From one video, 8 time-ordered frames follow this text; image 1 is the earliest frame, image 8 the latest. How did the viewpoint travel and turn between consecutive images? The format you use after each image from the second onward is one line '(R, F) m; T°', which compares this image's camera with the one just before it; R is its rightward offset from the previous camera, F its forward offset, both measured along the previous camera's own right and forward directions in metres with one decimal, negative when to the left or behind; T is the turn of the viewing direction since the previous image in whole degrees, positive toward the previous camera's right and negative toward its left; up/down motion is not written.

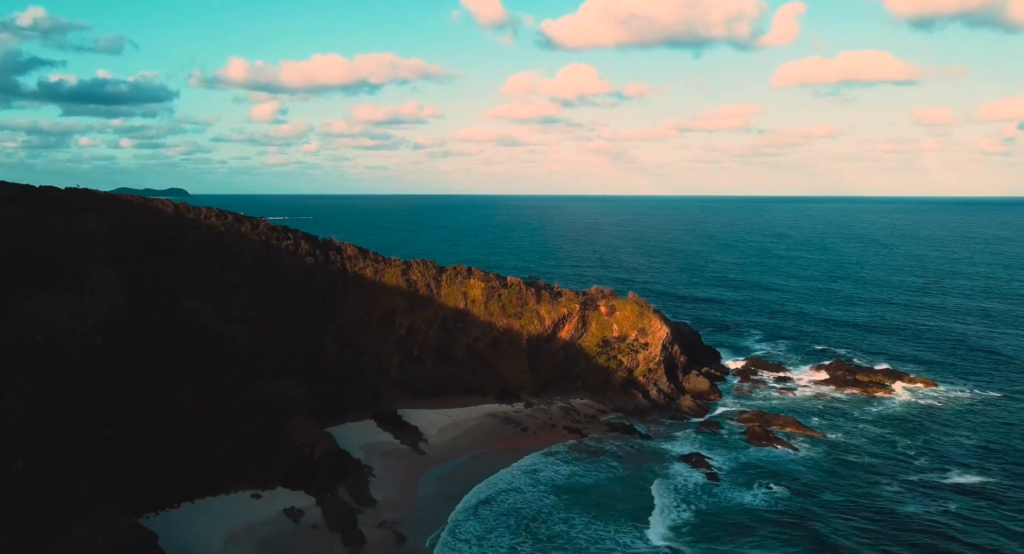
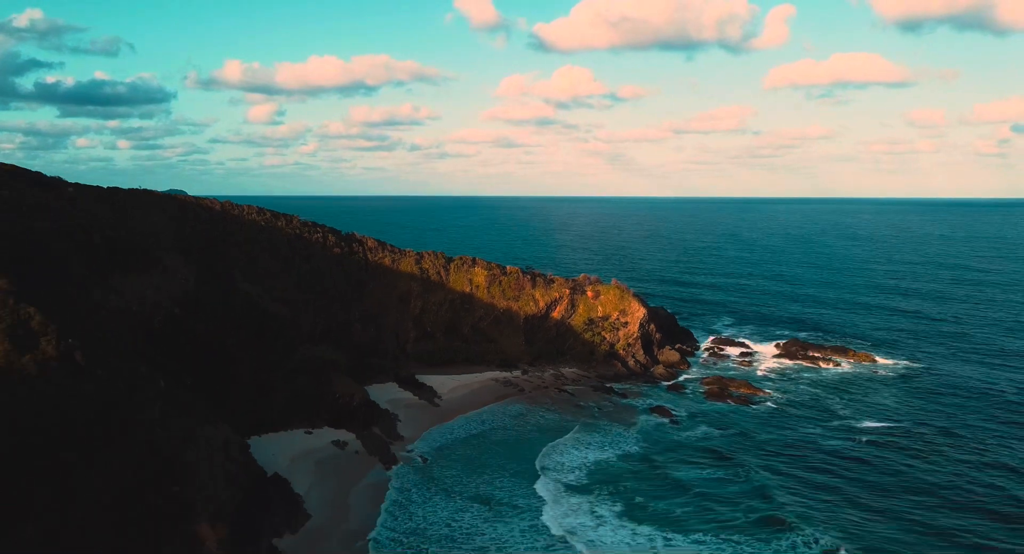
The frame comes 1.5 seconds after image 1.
(-0.2, -6.5) m; 0°
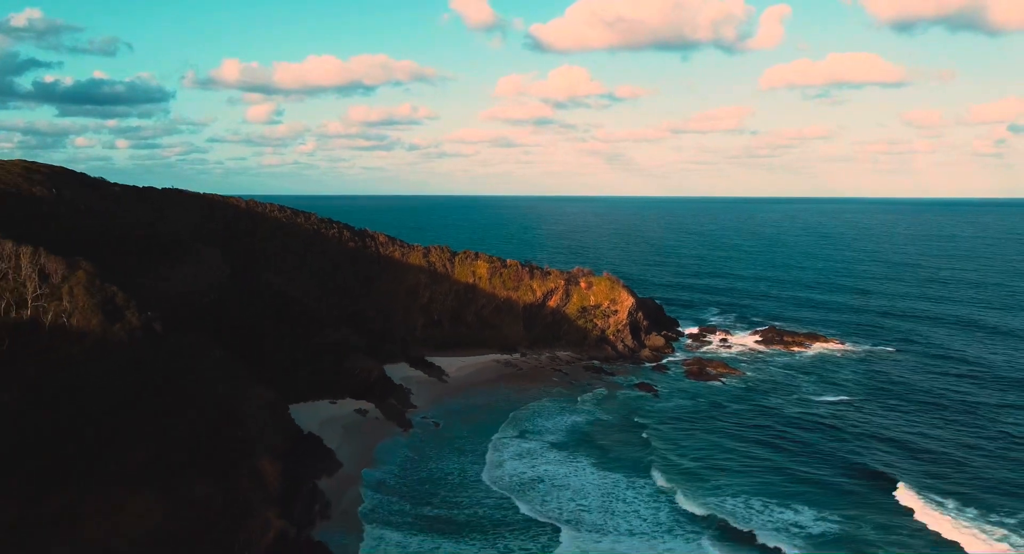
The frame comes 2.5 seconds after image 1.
(-0.1, -4.3) m; 0°
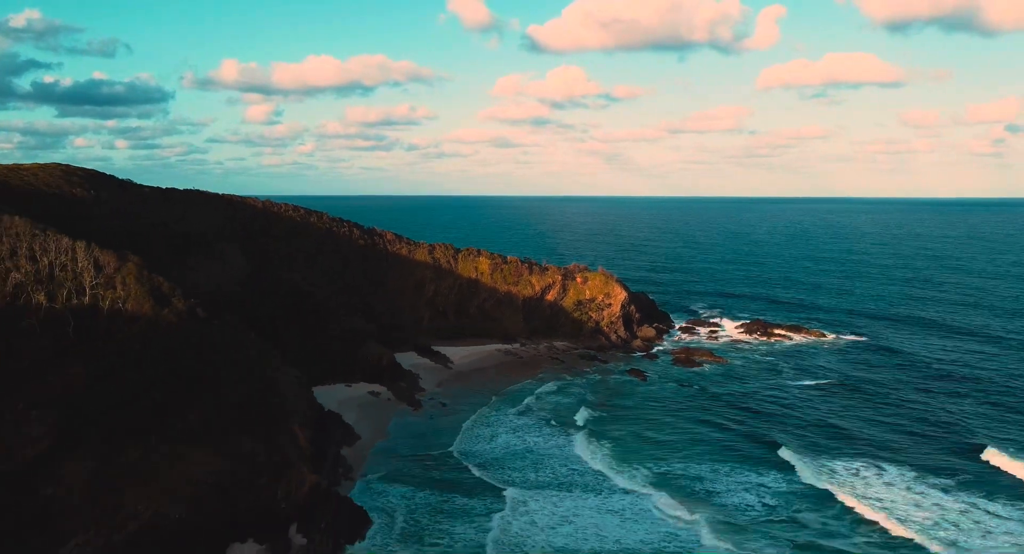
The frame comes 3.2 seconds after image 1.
(-0.1, -3.3) m; 0°
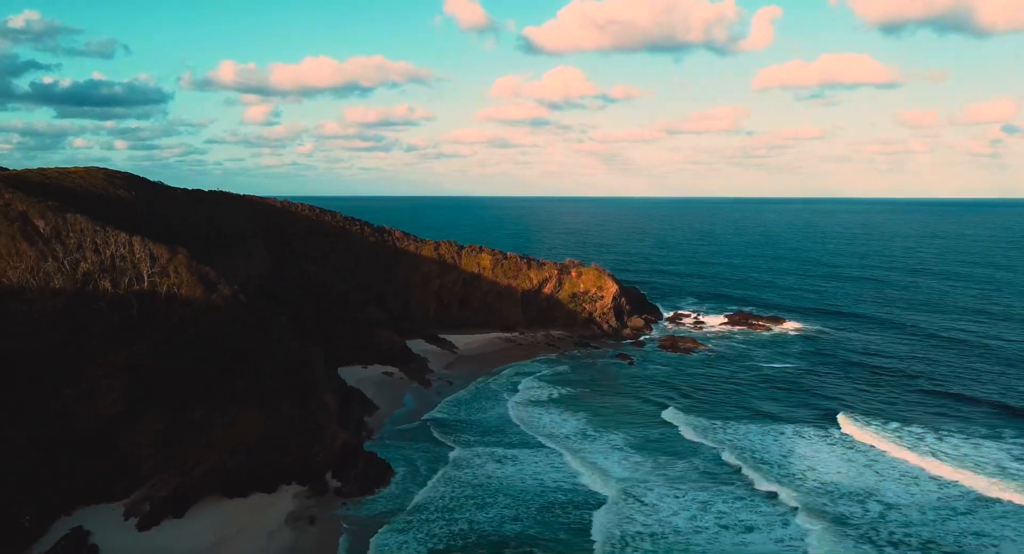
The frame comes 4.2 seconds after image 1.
(-0.1, -4.3) m; 0°
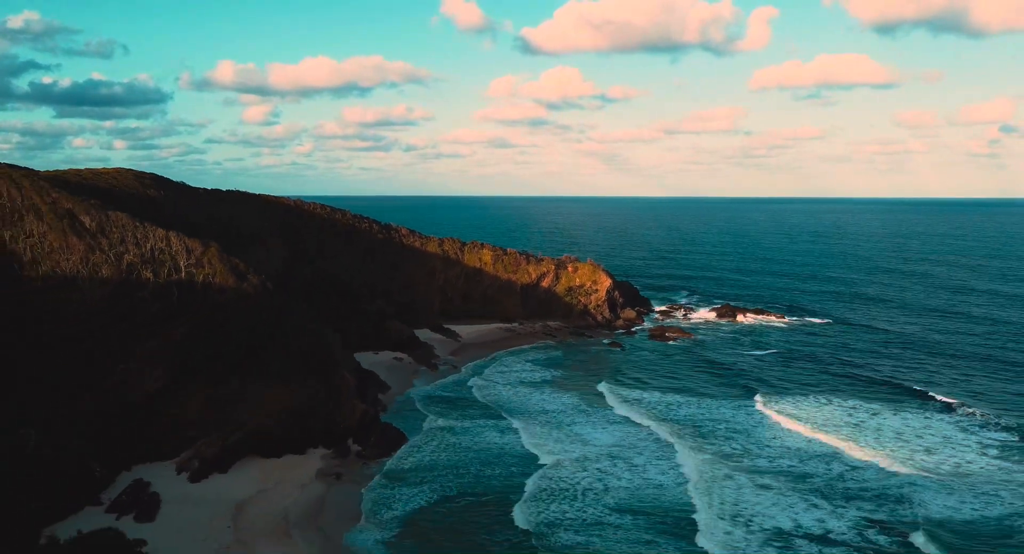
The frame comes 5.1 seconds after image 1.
(-0.1, -3.6) m; 0°
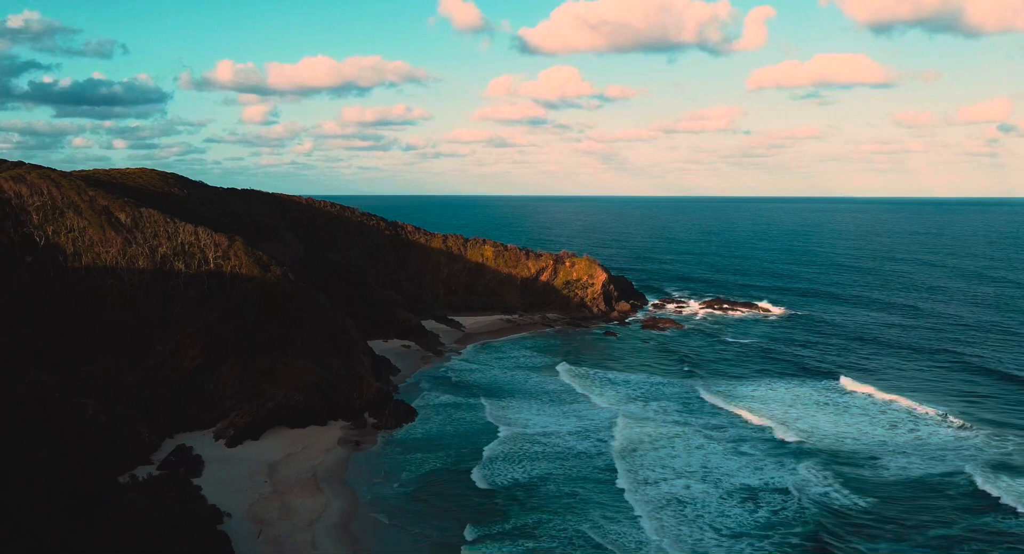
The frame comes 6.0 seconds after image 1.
(-0.1, -3.2) m; 0°
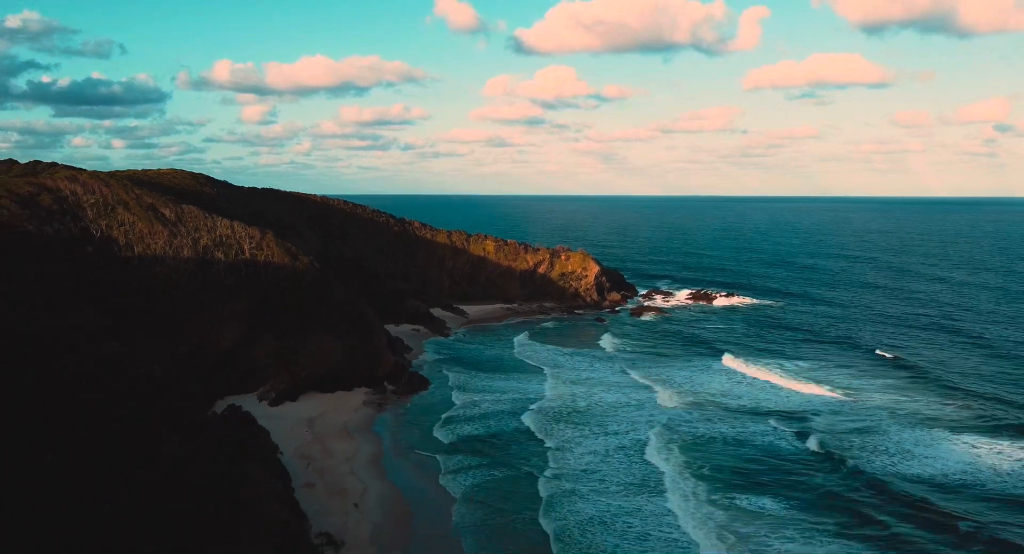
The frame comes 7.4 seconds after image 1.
(-0.1, -5.1) m; 0°
